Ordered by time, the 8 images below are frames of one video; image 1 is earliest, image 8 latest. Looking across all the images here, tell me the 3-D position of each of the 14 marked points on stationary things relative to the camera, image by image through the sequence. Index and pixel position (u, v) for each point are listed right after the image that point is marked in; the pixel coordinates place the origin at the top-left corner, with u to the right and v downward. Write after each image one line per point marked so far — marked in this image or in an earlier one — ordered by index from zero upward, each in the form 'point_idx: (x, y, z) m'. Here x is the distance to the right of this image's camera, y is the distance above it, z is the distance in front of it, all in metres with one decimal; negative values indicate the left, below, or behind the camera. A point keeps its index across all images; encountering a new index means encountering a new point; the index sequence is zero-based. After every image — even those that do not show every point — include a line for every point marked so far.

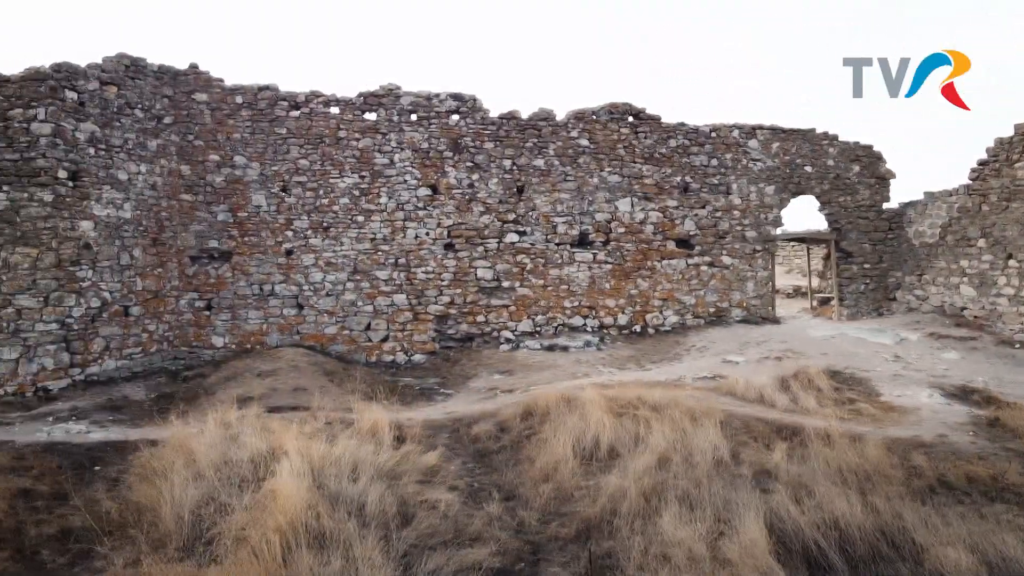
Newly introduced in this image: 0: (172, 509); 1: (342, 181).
0: (-2.1, -1.4, +4.4) m
1: (-2.2, +1.4, +9.0) m
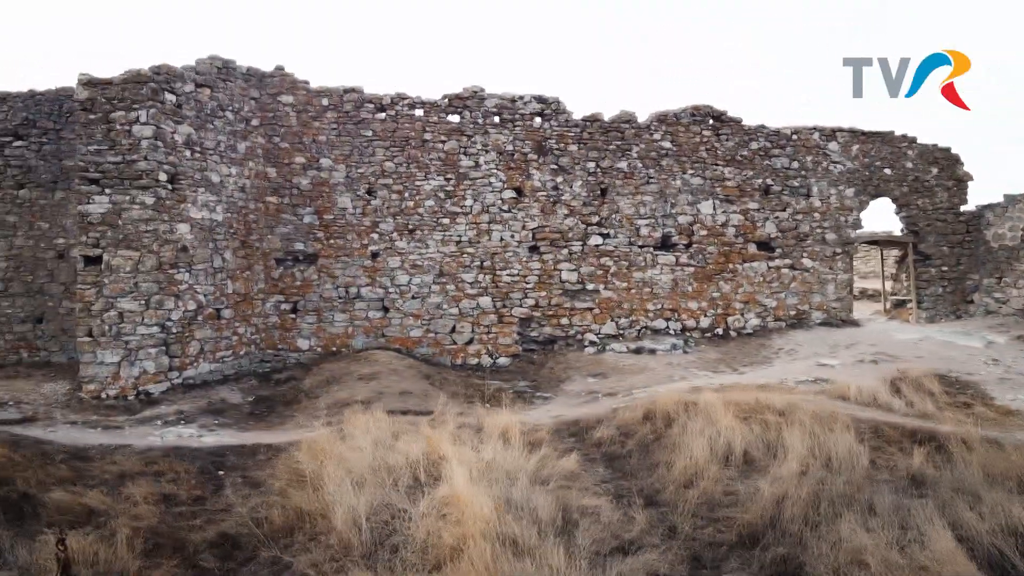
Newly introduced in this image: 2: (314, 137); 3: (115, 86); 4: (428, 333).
0: (-1.0, -1.4, +4.4) m
1: (-1.1, +1.3, +9.0) m
2: (-2.5, +1.9, +8.9) m
3: (-4.2, +2.1, +7.4) m
4: (-1.1, -0.6, +9.0) m
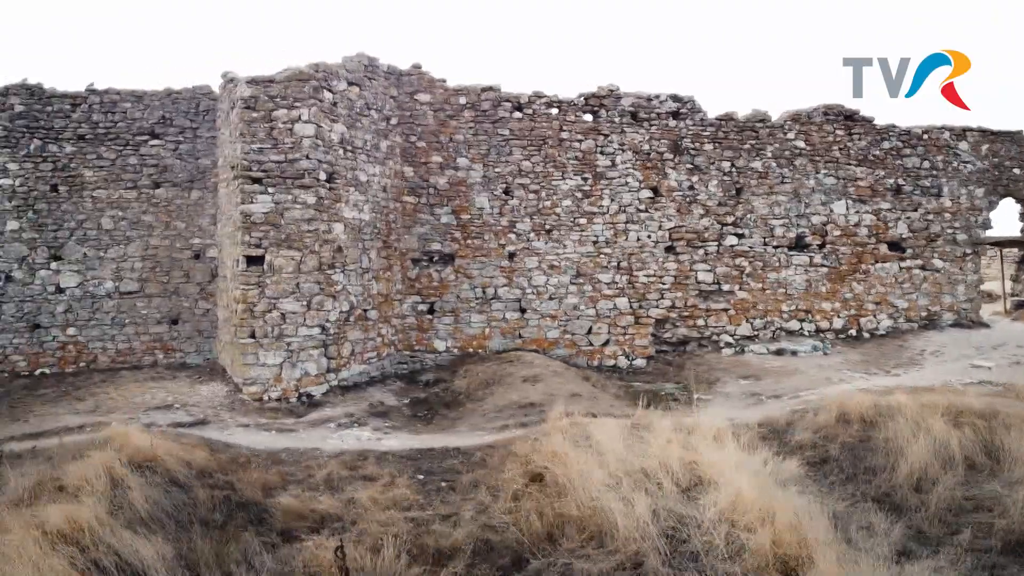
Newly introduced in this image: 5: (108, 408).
0: (+0.7, -1.4, +4.3) m
1: (+0.7, +1.3, +8.9) m
2: (-0.8, +1.9, +8.8) m
3: (-2.4, +2.1, +7.3) m
4: (+0.7, -0.6, +8.9) m
5: (-4.1, -1.2, +7.1) m
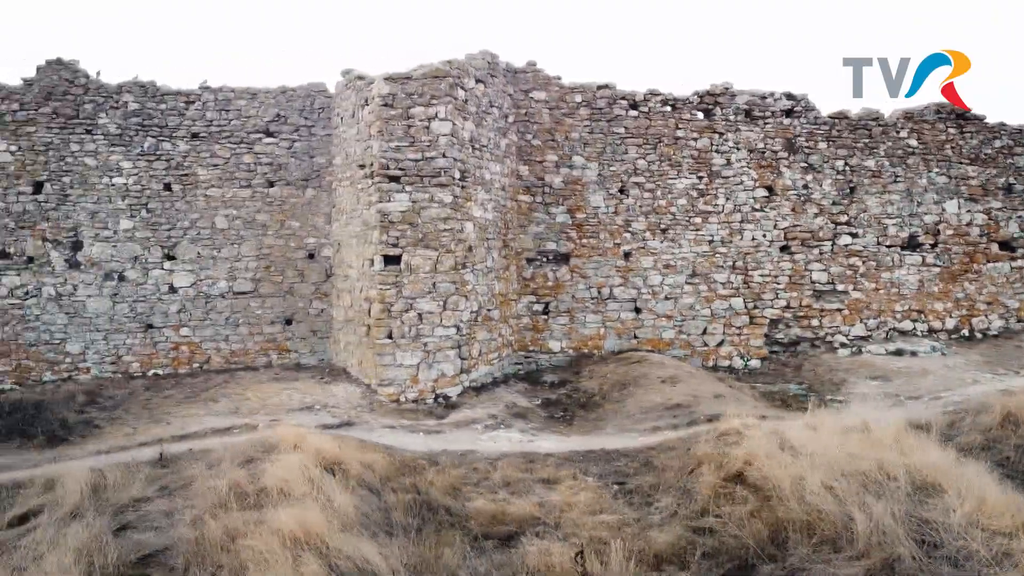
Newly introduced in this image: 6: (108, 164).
0: (+2.2, -1.4, +4.2) m
1: (+2.1, +1.3, +8.8) m
2: (+0.7, +1.9, +8.7) m
3: (-1.0, +2.1, +7.2) m
4: (+2.1, -0.6, +8.8) m
5: (-2.6, -1.2, +7.0) m
6: (-4.8, +1.5, +8.5) m
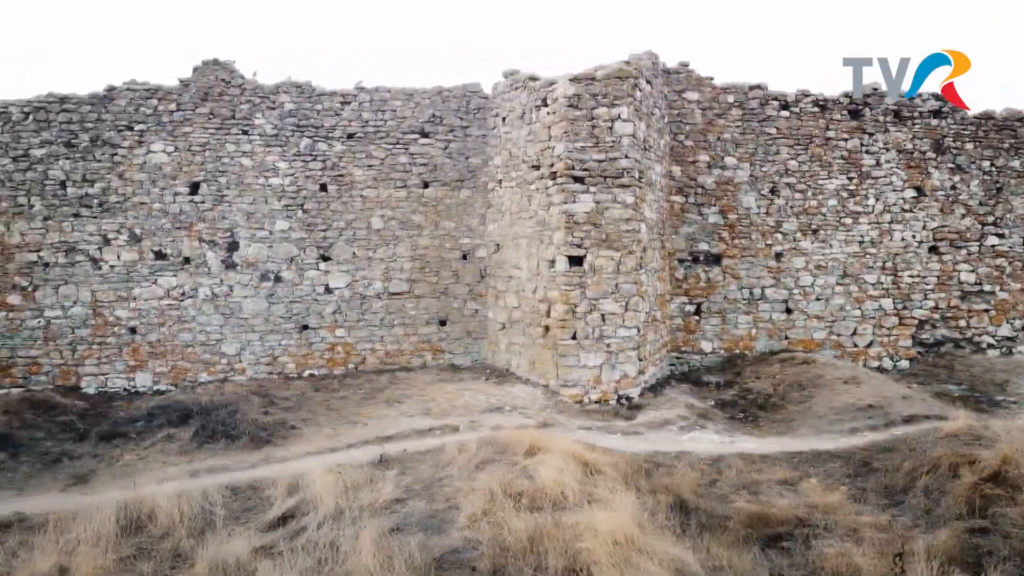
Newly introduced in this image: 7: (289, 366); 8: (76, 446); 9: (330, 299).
0: (+4.0, -1.4, +4.2) m
1: (+4.0, +1.3, +8.8) m
2: (+2.5, +1.9, +8.7) m
3: (+0.9, +2.1, +7.2) m
4: (+4.0, -0.6, +8.8) m
5: (-0.7, -1.2, +7.0) m
6: (-3.0, +1.5, +8.5) m
7: (-2.7, -0.9, +8.5) m
8: (-4.2, -1.5, +6.9) m
9: (-2.2, -0.1, +8.5) m
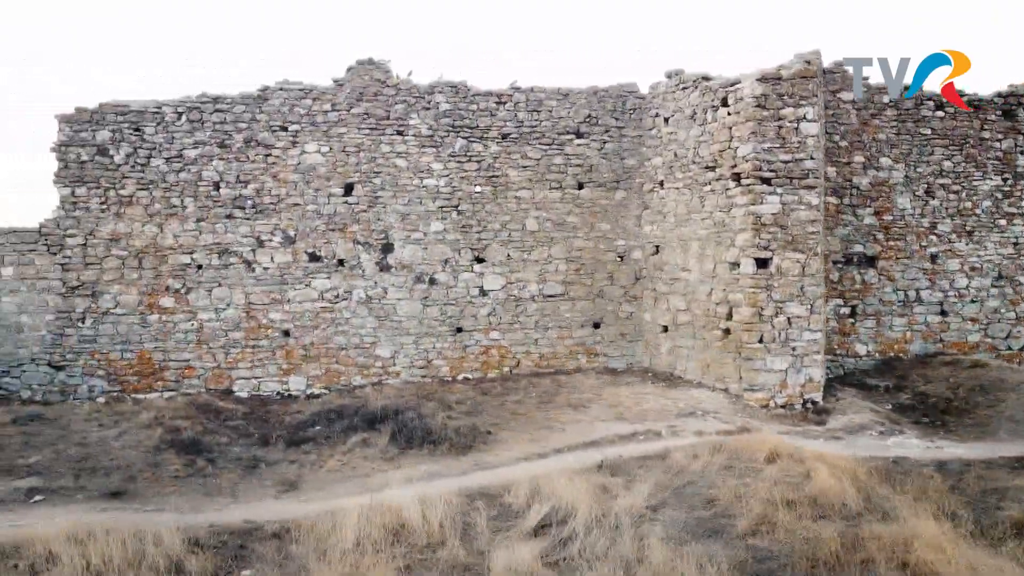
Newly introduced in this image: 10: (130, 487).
0: (+5.9, -1.5, +4.2) m
1: (+5.8, +1.3, +8.7) m
2: (+4.4, +1.9, +8.6) m
3: (+2.7, +2.1, +7.2) m
4: (+5.8, -0.6, +8.7) m
5: (+1.1, -1.2, +6.9) m
6: (-1.1, +1.5, +8.4) m
7: (-0.8, -1.0, +8.4) m
8: (-2.4, -1.6, +6.8) m
9: (-0.3, -0.2, +8.4) m
10: (-3.1, -1.6, +5.8) m
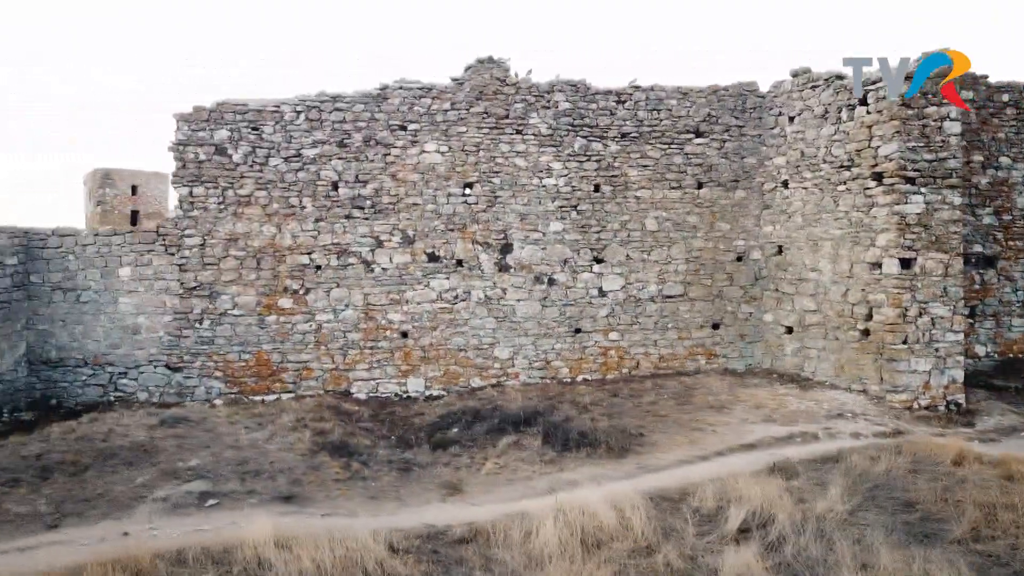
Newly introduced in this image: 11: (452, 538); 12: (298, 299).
0: (+7.3, -1.5, +4.1) m
1: (+7.2, +1.3, +8.7) m
2: (+5.8, +1.9, +8.6) m
3: (+4.2, +2.1, +7.1) m
4: (+7.2, -0.6, +8.7) m
5: (+2.5, -1.3, +6.8) m
6: (+0.3, +1.4, +8.3) m
7: (+0.6, -1.0, +8.3) m
8: (-1.0, -1.6, +6.7) m
9: (+1.1, -0.2, +8.4) m
10: (-1.7, -1.6, +5.7) m
11: (-0.4, -1.8, +5.2) m
12: (-2.5, -0.1, +8.2) m
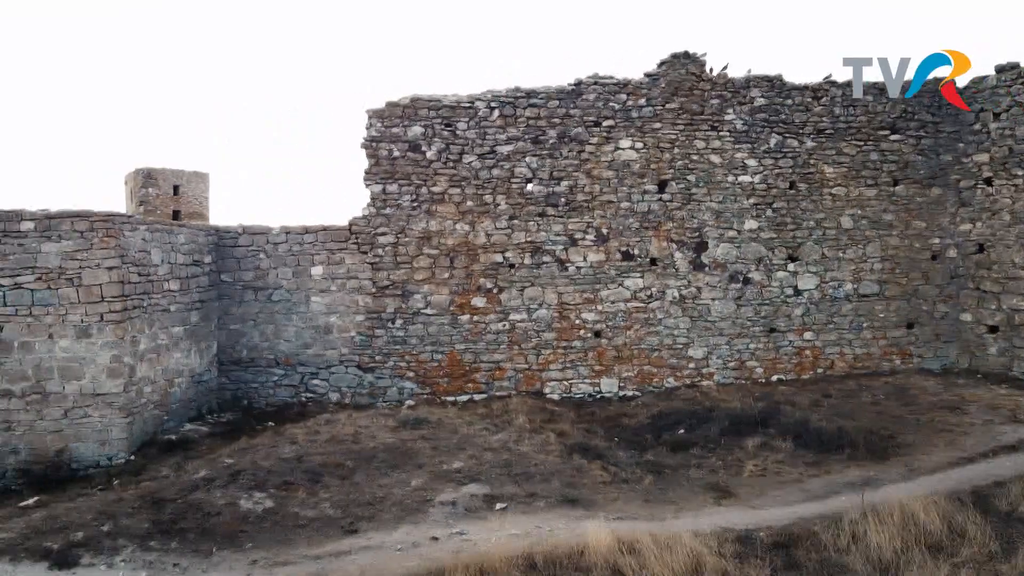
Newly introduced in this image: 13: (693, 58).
0: (+9.6, -1.5, +4.0) m
1: (+9.5, +1.3, +8.5) m
2: (+8.1, +1.9, +8.4) m
3: (+6.4, +2.1, +7.0) m
4: (+9.5, -0.6, +8.5) m
5: (+4.8, -1.2, +6.7) m
6: (+2.6, +1.5, +8.2) m
7: (+2.9, -1.0, +8.2) m
8: (+1.3, -1.5, +6.6) m
9: (+3.3, -0.2, +8.2) m
10: (+0.5, -1.6, +5.6) m
11: (+1.8, -1.8, +5.0) m
12: (-0.2, -0.1, +8.1) m
13: (+2.1, +2.6, +8.1) m
